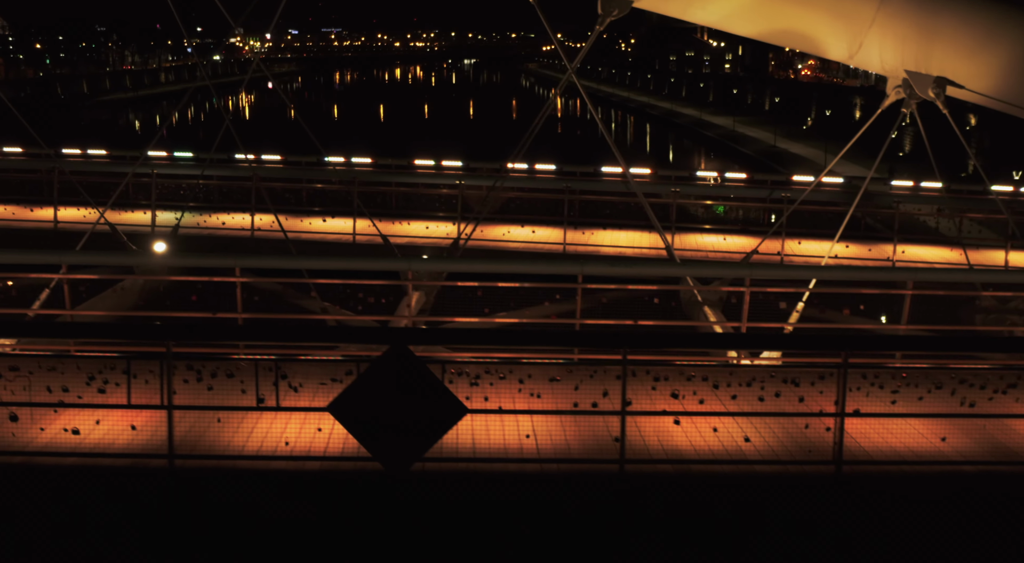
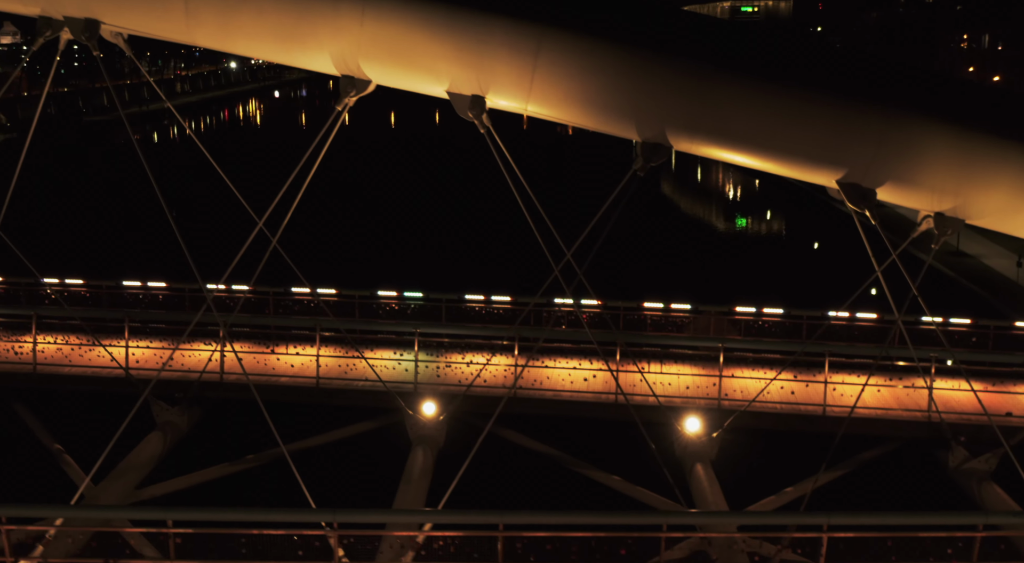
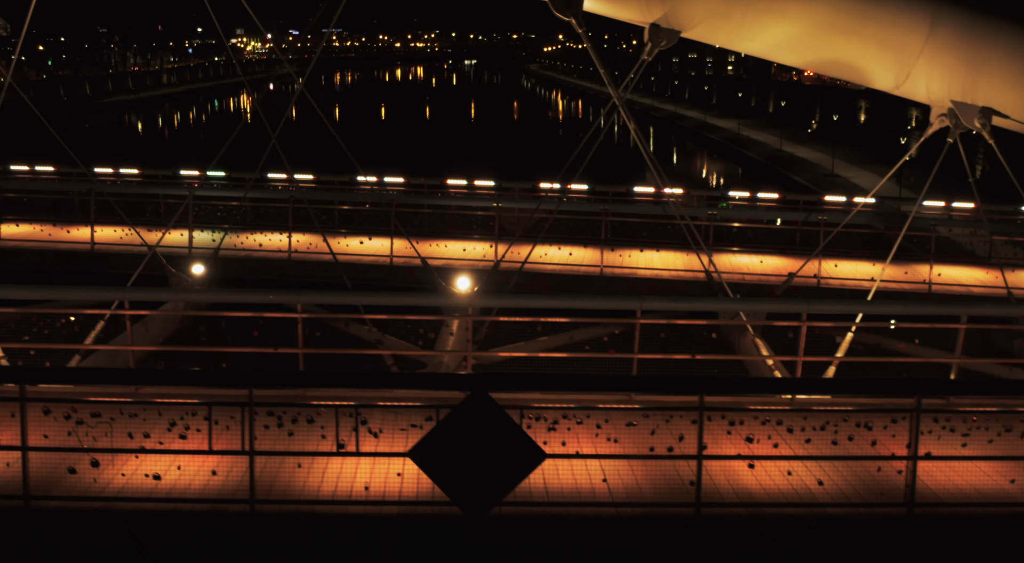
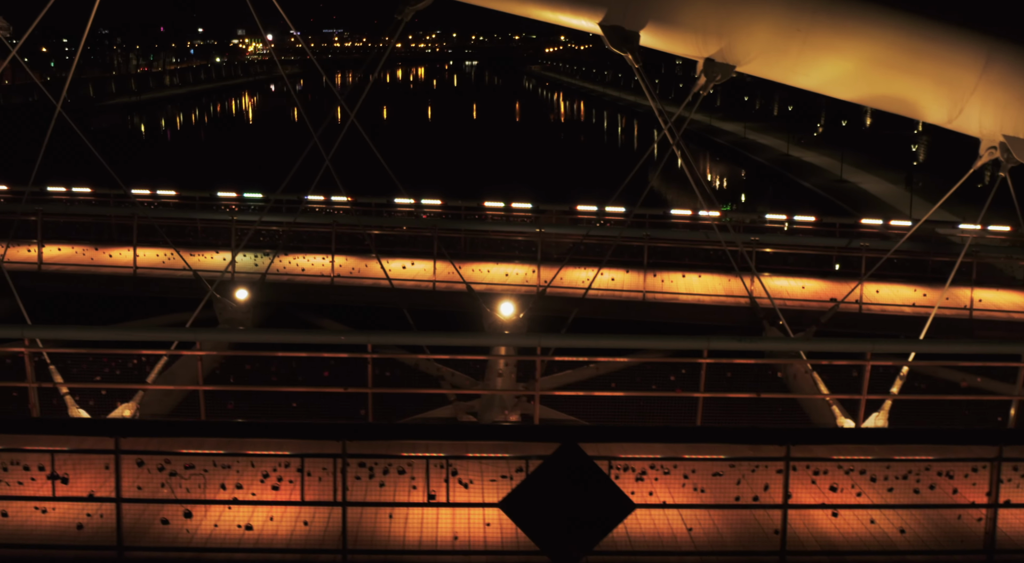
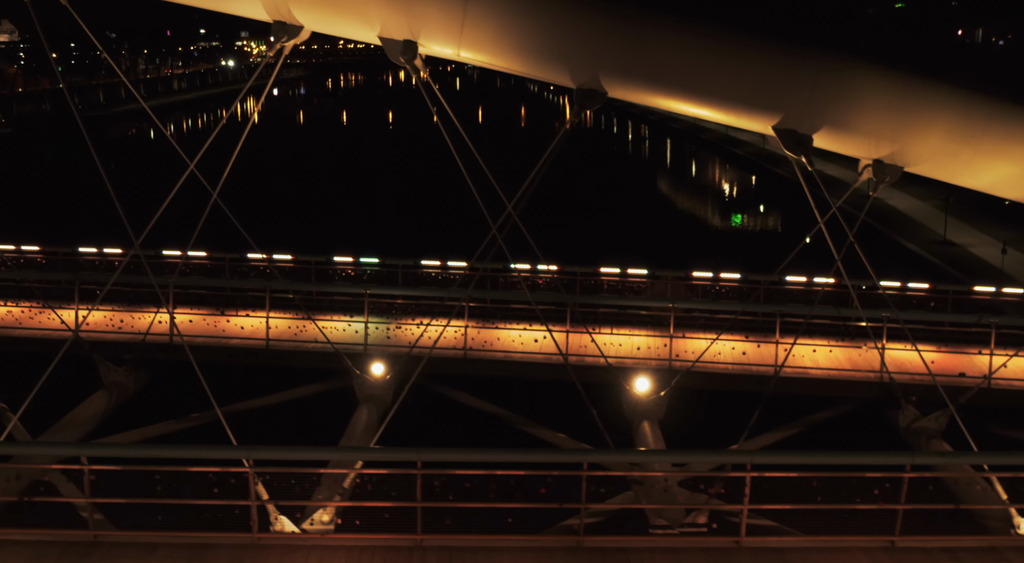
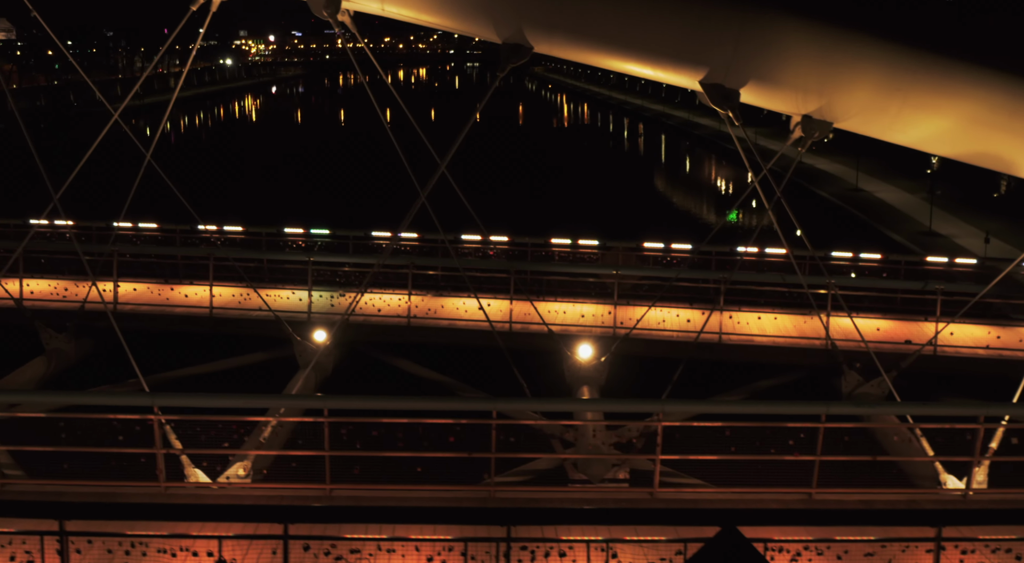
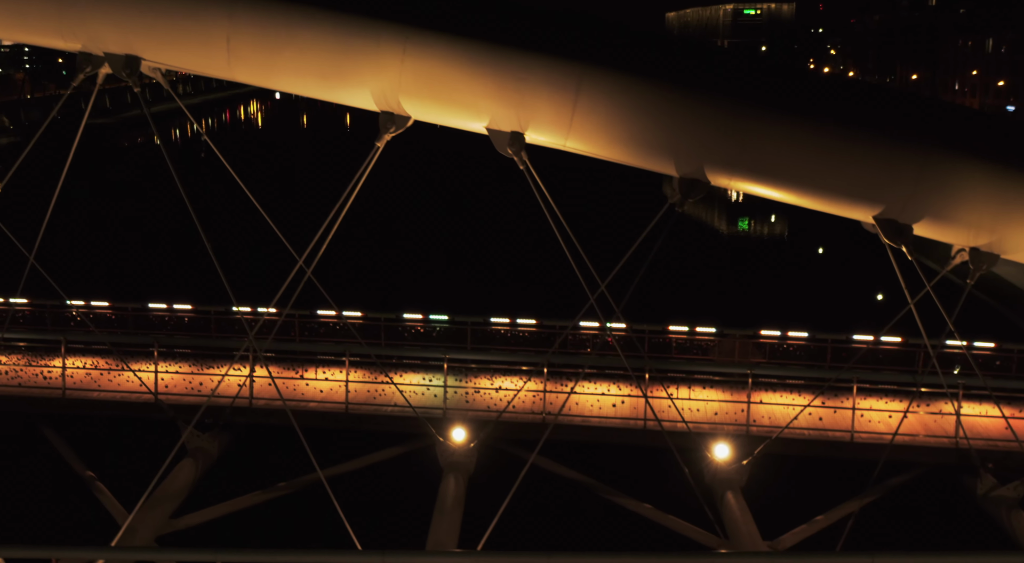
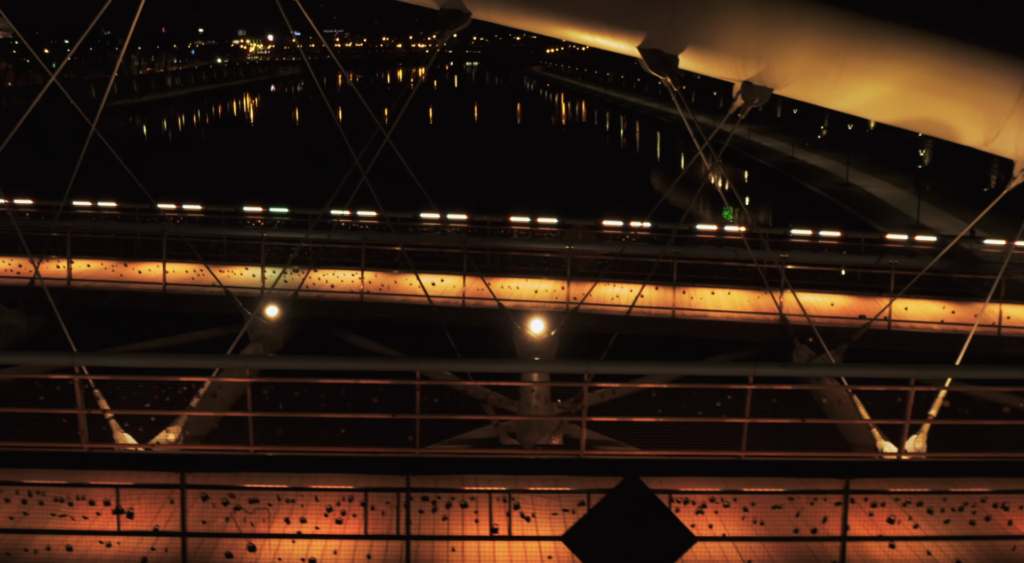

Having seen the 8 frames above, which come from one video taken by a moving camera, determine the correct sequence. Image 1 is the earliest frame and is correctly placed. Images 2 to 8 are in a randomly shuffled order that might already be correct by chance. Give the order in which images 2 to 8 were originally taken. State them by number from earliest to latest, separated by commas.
3, 4, 8, 6, 5, 2, 7
